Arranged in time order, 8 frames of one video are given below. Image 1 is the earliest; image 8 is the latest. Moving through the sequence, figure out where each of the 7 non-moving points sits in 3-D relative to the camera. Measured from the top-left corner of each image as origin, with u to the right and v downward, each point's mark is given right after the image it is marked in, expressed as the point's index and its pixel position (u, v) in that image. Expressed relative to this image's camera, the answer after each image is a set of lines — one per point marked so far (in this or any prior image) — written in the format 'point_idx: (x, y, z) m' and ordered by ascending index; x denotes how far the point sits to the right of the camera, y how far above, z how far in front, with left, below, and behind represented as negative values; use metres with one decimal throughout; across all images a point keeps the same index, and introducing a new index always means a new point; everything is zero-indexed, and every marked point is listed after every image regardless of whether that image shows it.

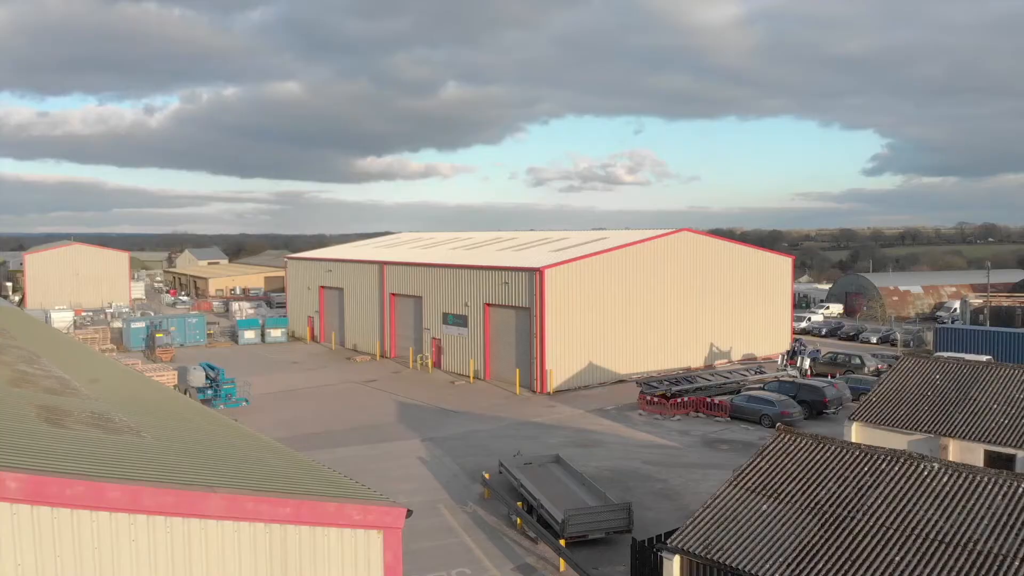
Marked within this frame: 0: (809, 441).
0: (+4.6, -2.4, +11.5) m
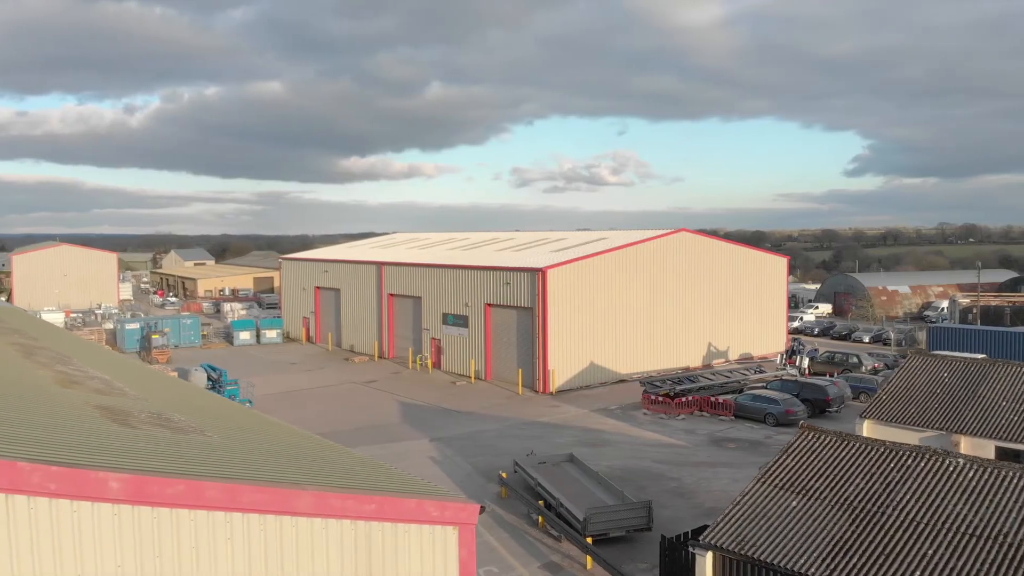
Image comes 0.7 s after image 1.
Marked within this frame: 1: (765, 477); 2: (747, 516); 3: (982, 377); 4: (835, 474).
0: (+5.0, -2.3, +11.6) m
1: (+3.8, -2.8, +11.2) m
2: (+3.3, -3.2, +10.5) m
3: (+10.5, -2.0, +16.6) m
4: (+4.8, -2.7, +10.9) m
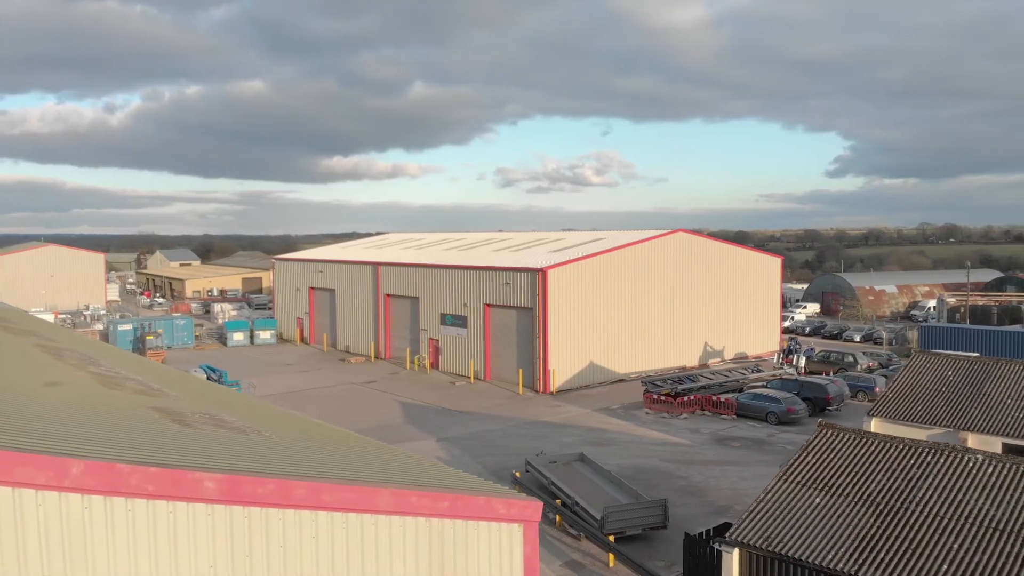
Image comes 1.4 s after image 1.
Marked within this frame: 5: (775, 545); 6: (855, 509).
0: (+5.4, -2.3, +11.8) m
1: (+4.2, -2.8, +11.3) m
2: (+3.7, -3.2, +10.6) m
3: (+10.7, -2.0, +16.9) m
4: (+5.1, -2.7, +11.0) m
5: (+3.5, -3.4, +10.0) m
6: (+4.8, -3.1, +10.4) m
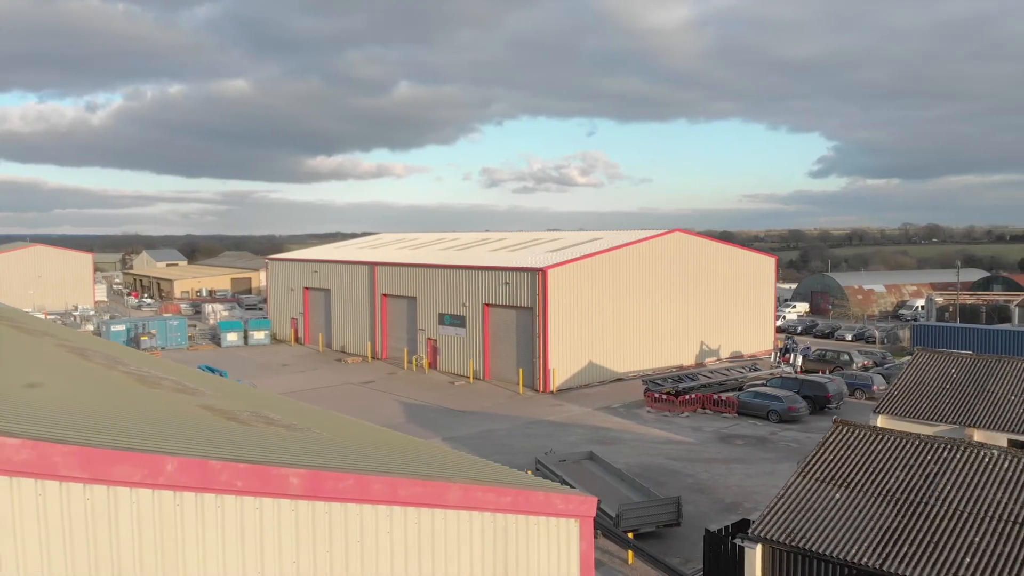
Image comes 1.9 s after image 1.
0: (+5.7, -2.3, +11.9) m
1: (+4.5, -2.8, +11.4) m
2: (+4.0, -3.2, +10.7) m
3: (+11.0, -2.0, +17.1) m
4: (+5.4, -2.7, +11.2) m
5: (+3.9, -3.4, +10.1) m
6: (+5.1, -3.0, +10.5) m
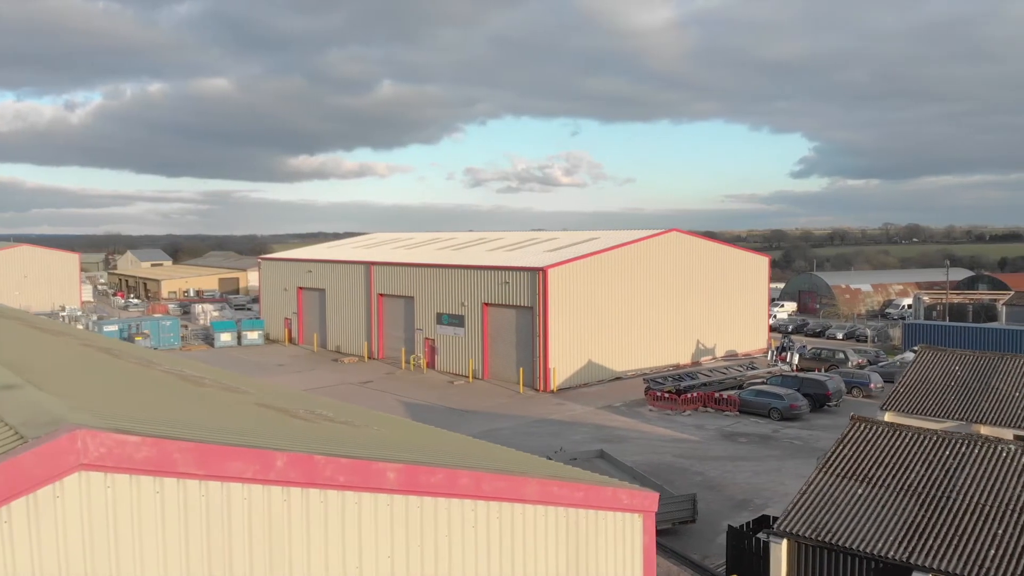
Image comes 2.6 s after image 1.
0: (+6.0, -2.3, +12.1) m
1: (+4.9, -2.8, +11.6) m
2: (+4.4, -3.1, +10.8) m
3: (+11.2, -1.9, +17.4) m
4: (+5.8, -2.6, +11.3) m
5: (+4.3, -3.4, +10.2) m
6: (+5.5, -3.0, +10.7) m
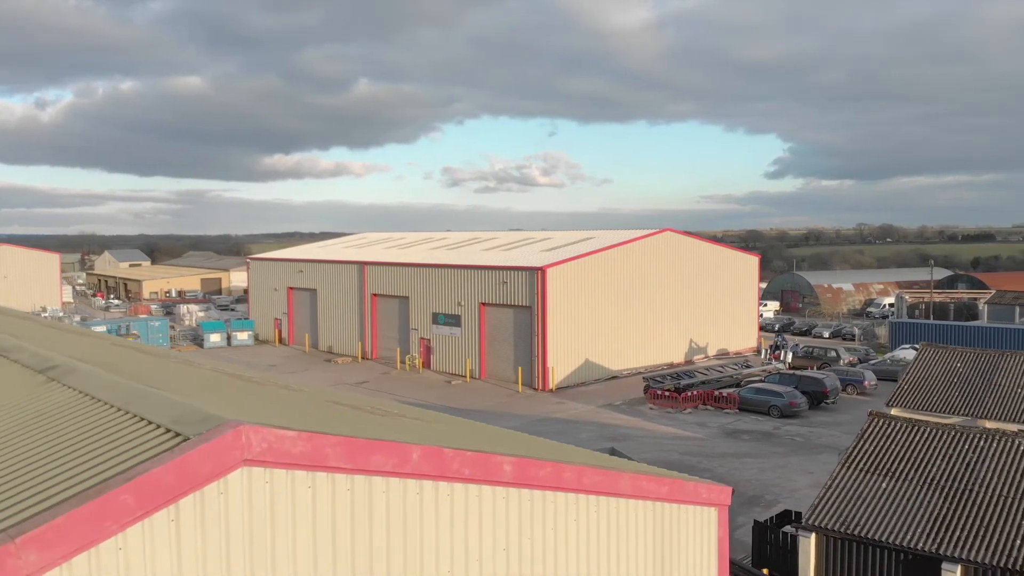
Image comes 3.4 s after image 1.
0: (+6.4, -2.2, +12.3) m
1: (+5.3, -2.7, +11.8) m
2: (+4.9, -3.1, +11.0) m
3: (+11.5, -1.9, +17.8) m
4: (+6.2, -2.6, +11.6) m
5: (+4.7, -3.3, +10.4) m
6: (+6.0, -3.0, +10.9) m
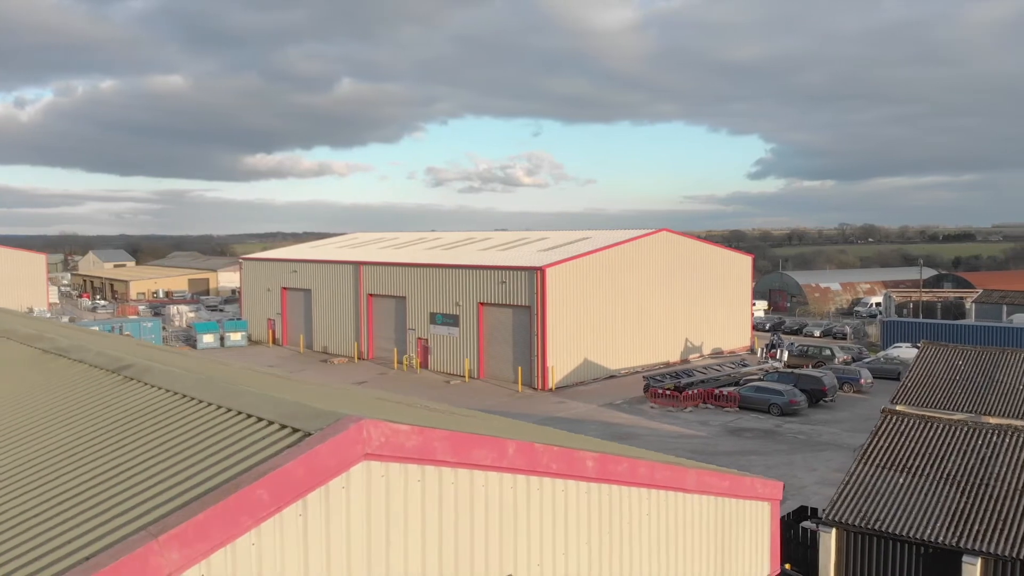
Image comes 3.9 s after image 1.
0: (+6.7, -2.2, +12.5) m
1: (+5.6, -2.7, +11.9) m
2: (+5.2, -3.1, +11.2) m
3: (+11.7, -1.8, +18.0) m
4: (+6.6, -2.6, +11.8) m
5: (+5.1, -3.3, +10.5) m
6: (+6.3, -3.0, +11.0) m
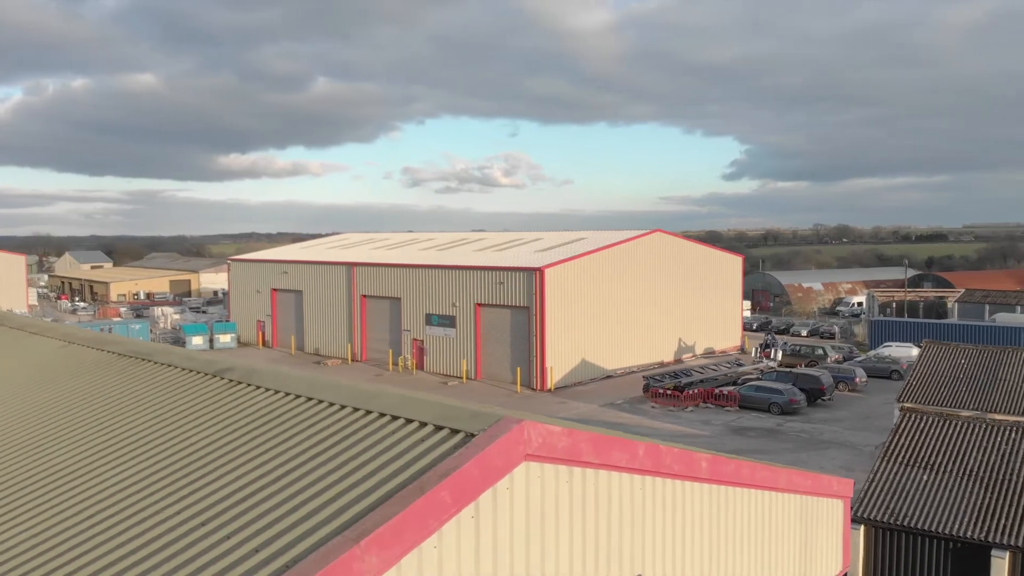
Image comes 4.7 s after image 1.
0: (+7.2, -2.2, +12.7) m
1: (+6.0, -2.7, +12.1) m
2: (+5.6, -3.1, +11.3) m
3: (+12.0, -1.8, +18.4) m
4: (+7.0, -2.6, +12.0) m
5: (+5.6, -3.3, +10.7) m
6: (+6.7, -3.0, +11.2) m
